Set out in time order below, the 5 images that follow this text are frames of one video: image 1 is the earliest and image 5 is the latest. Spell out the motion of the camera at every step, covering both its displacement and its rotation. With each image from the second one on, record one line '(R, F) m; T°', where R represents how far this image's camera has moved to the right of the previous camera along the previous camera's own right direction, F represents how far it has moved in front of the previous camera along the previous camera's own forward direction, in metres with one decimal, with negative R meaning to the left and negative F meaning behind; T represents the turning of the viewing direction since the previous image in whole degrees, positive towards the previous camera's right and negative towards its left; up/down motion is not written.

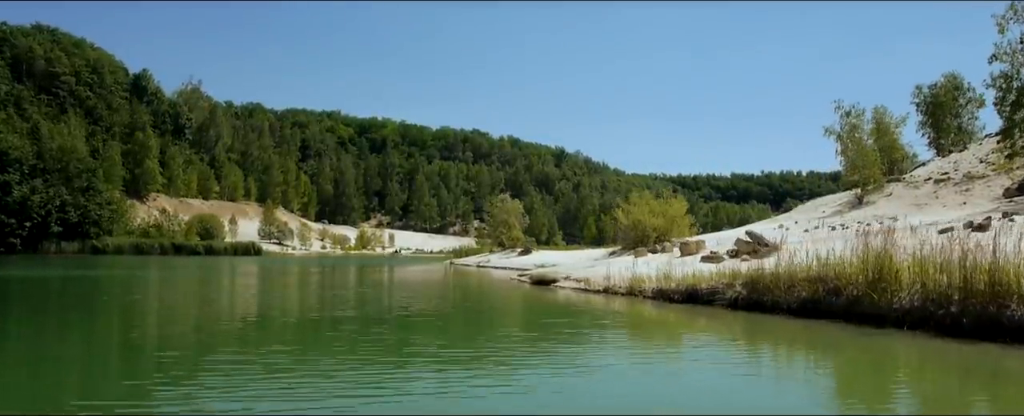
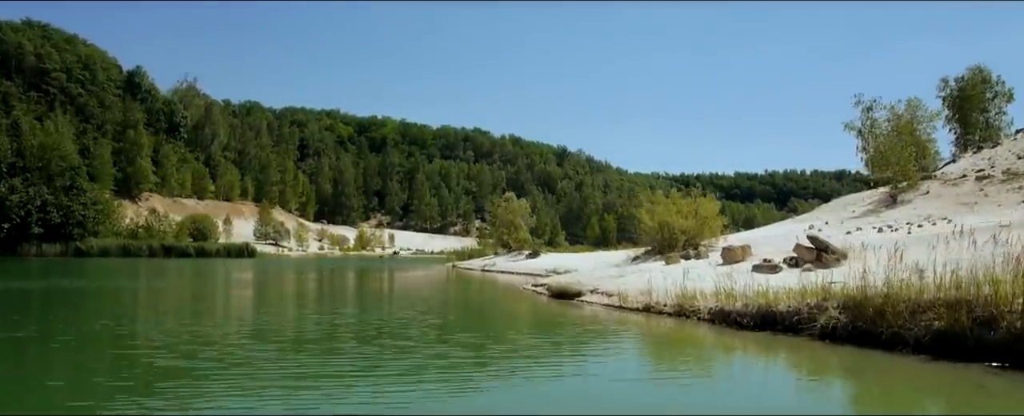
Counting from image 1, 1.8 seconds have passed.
(-0.3, +3.0) m; 0°
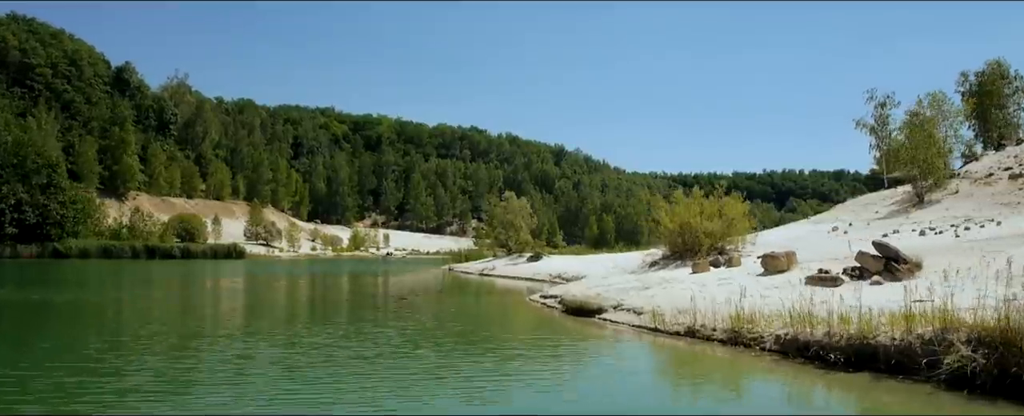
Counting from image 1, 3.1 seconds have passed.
(-0.2, +2.6) m; 0°
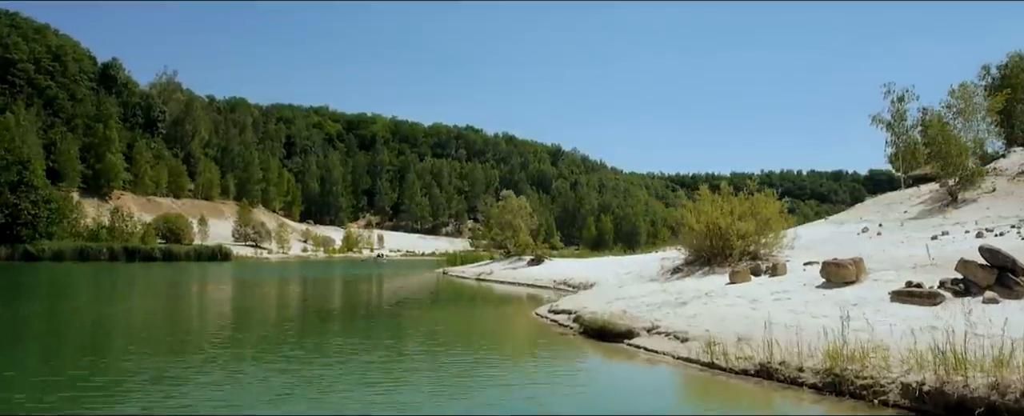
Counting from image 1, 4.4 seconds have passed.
(-0.1, +2.9) m; 0°
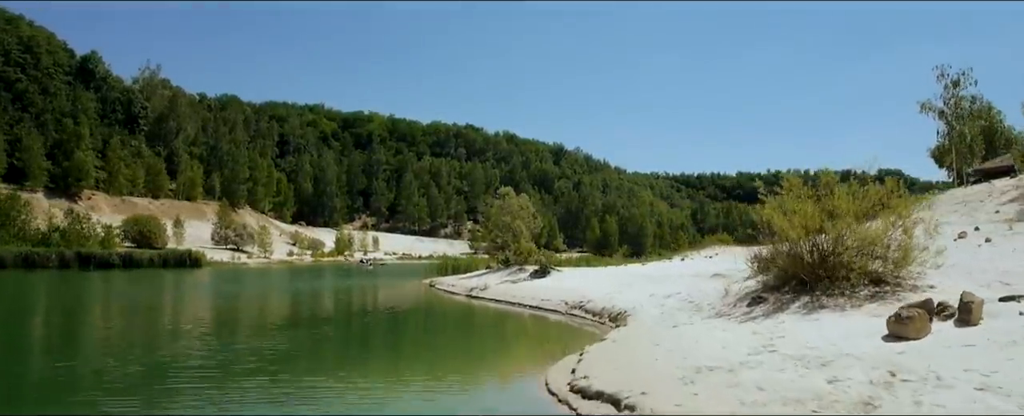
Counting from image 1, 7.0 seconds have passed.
(+0.1, +6.6) m; 0°
